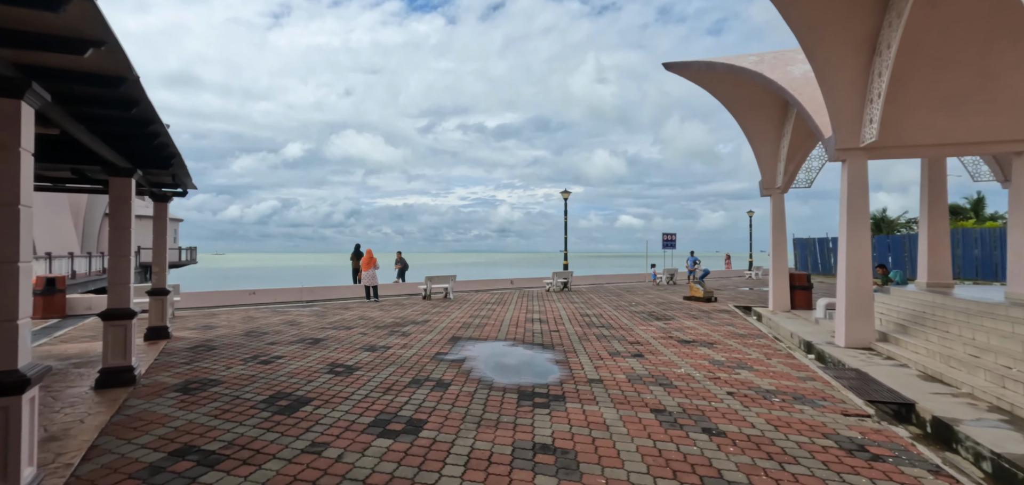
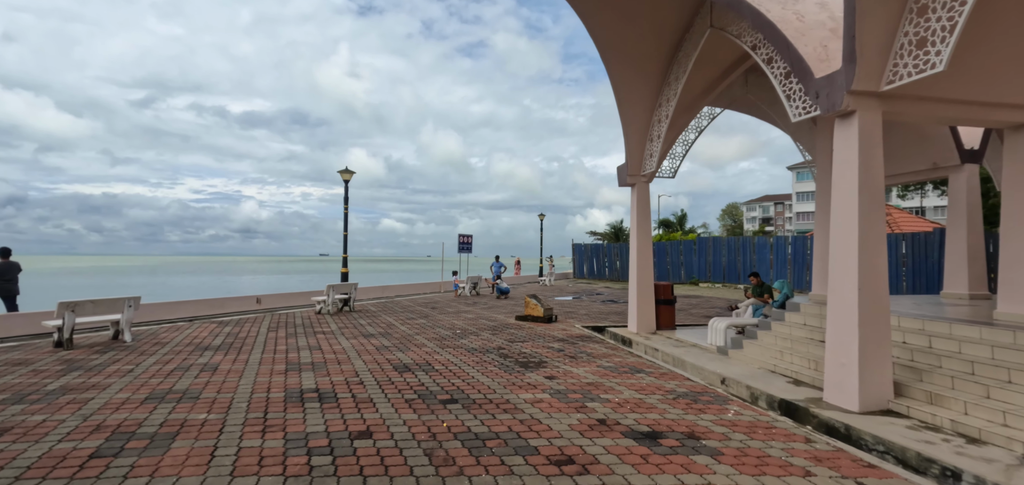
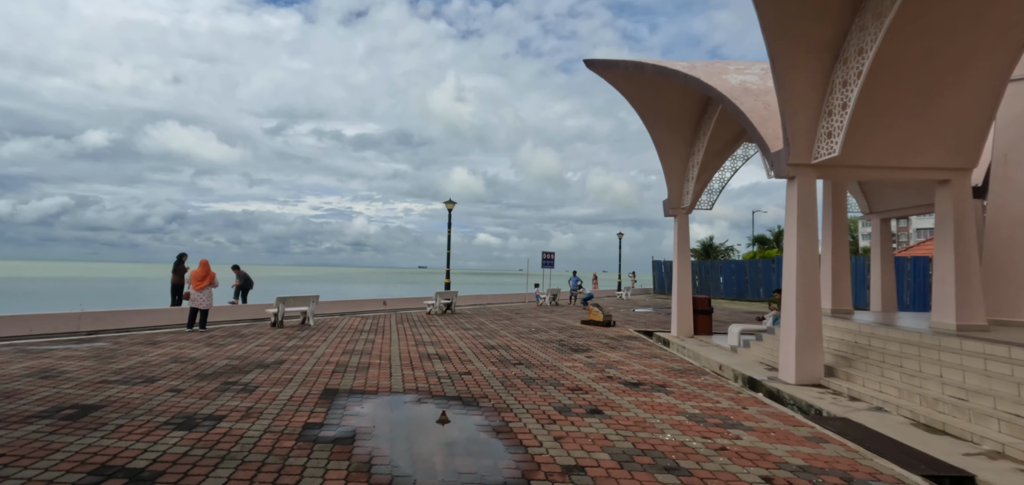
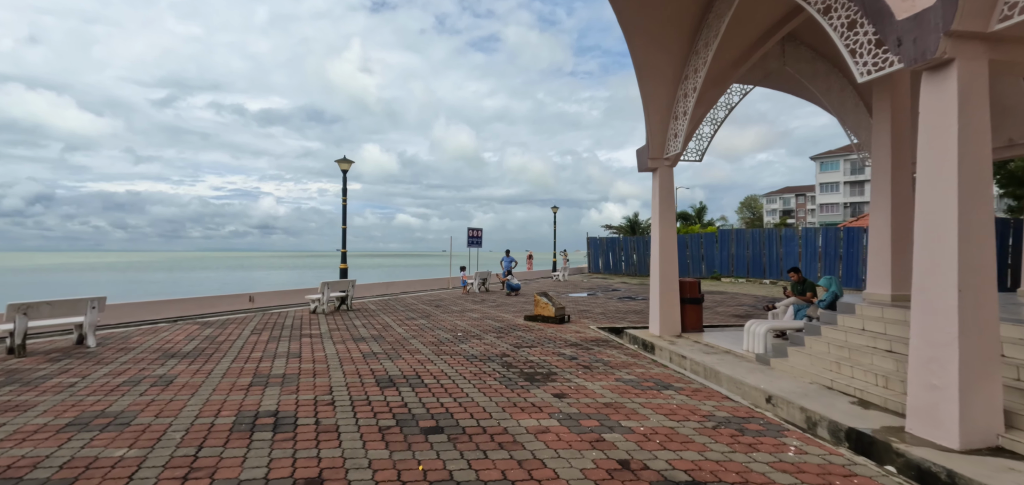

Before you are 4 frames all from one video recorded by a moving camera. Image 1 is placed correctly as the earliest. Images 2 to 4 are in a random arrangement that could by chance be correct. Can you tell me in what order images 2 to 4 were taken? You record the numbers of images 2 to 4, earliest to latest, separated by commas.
3, 2, 4
